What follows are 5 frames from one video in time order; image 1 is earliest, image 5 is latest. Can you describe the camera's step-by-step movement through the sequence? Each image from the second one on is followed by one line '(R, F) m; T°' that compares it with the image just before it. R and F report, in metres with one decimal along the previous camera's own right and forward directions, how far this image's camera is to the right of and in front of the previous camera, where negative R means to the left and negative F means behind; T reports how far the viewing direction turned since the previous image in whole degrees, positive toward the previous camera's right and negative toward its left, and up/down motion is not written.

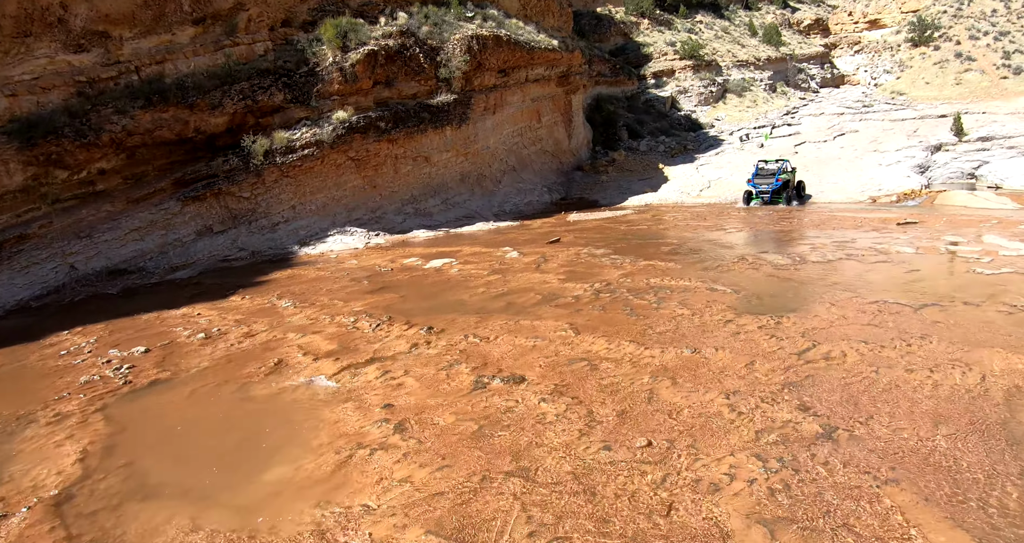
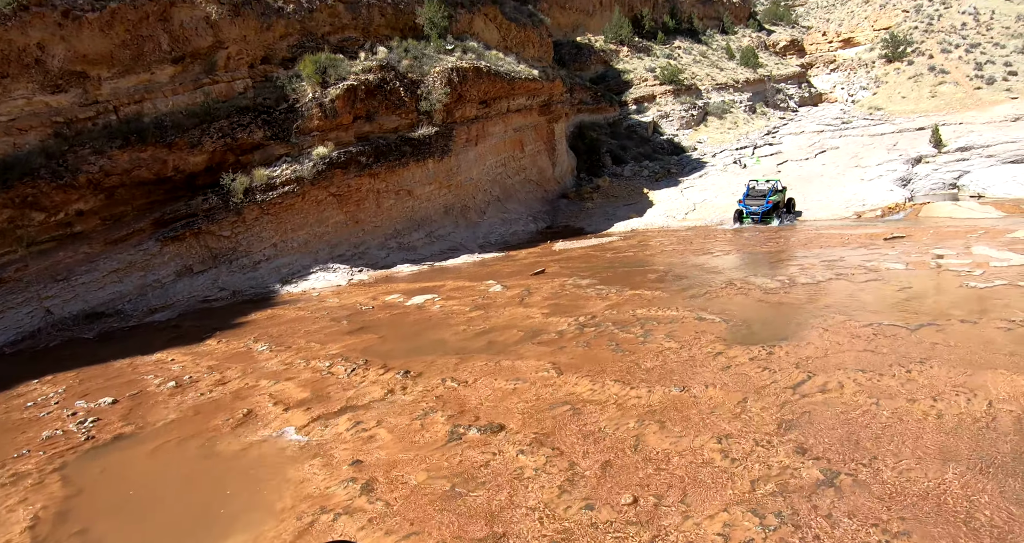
(+0.1, +0.2) m; +1°
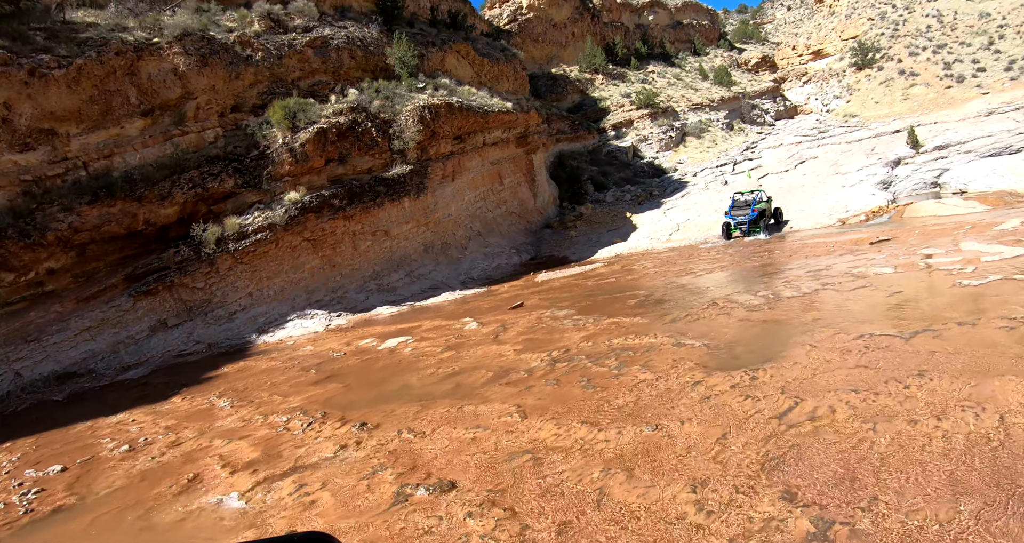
(+0.2, +0.3) m; +1°
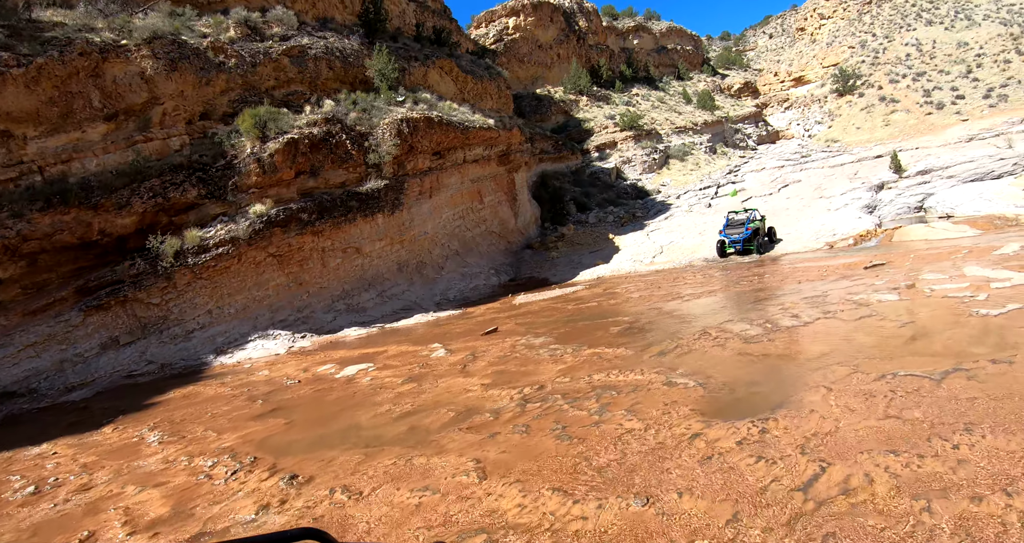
(+0.1, +0.6) m; +2°
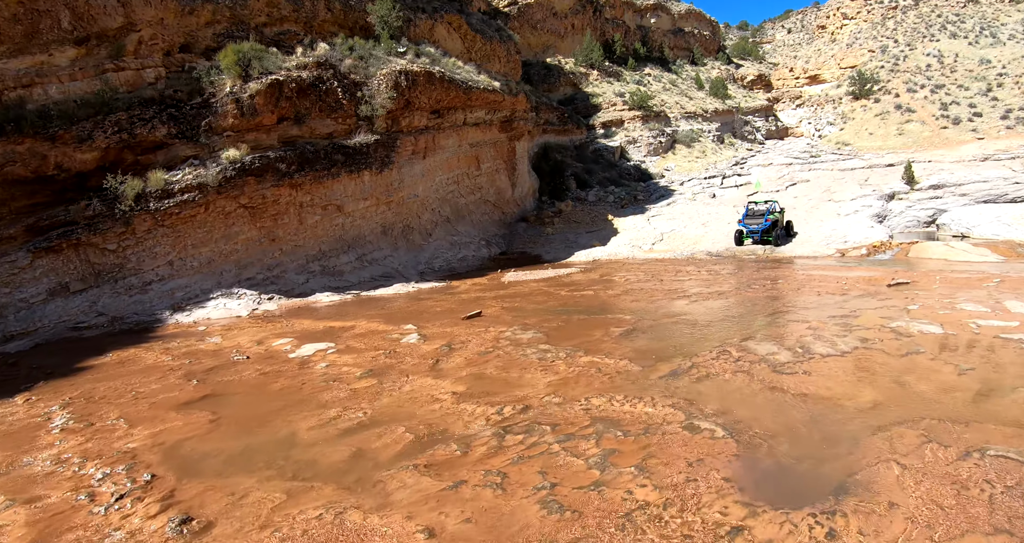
(0.0, +0.9) m; +1°
